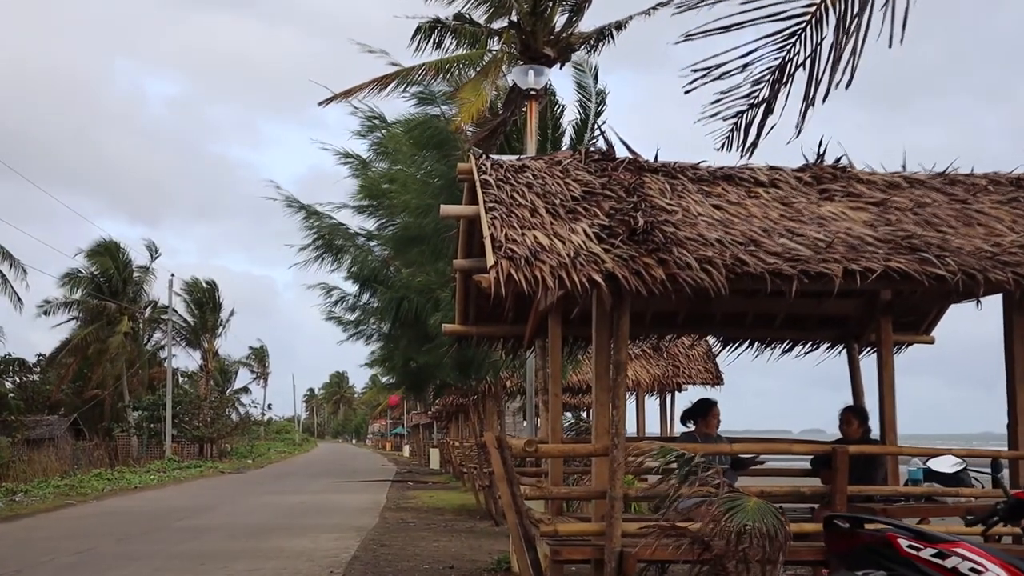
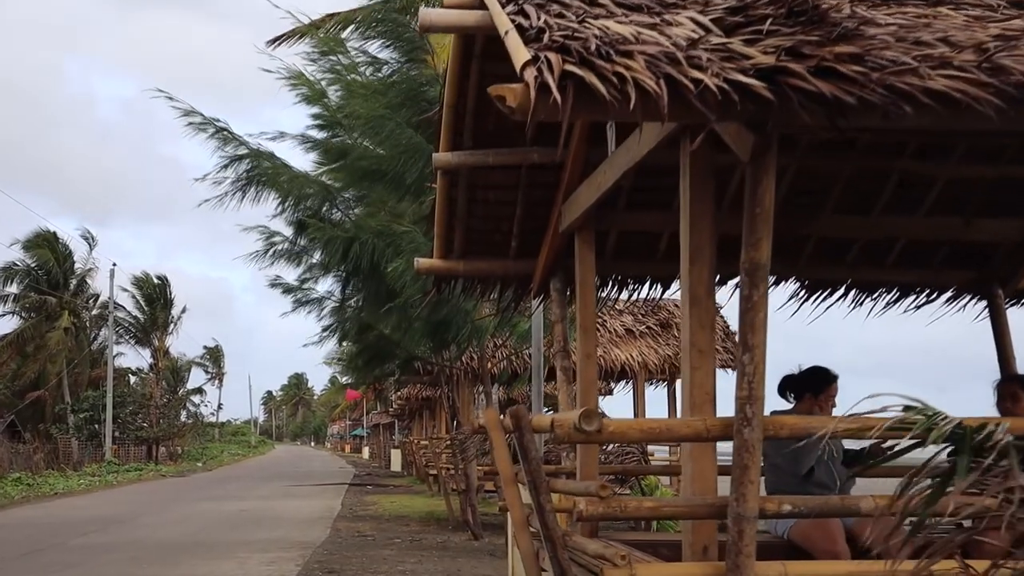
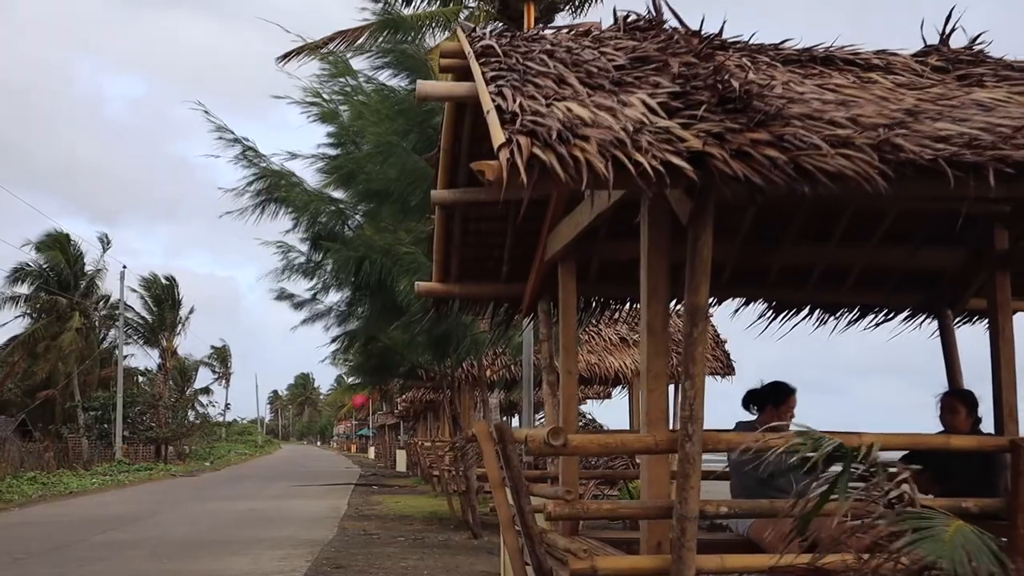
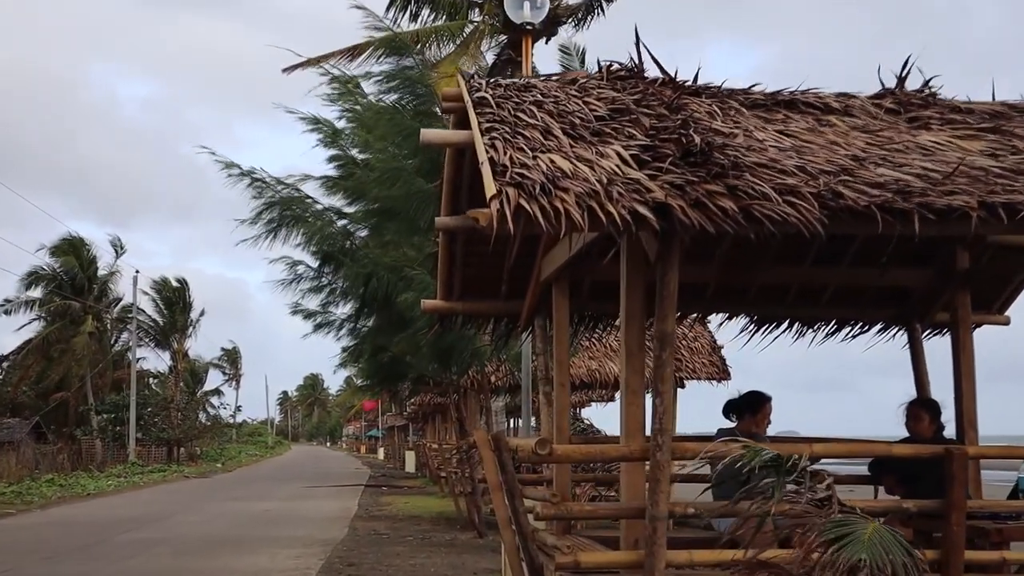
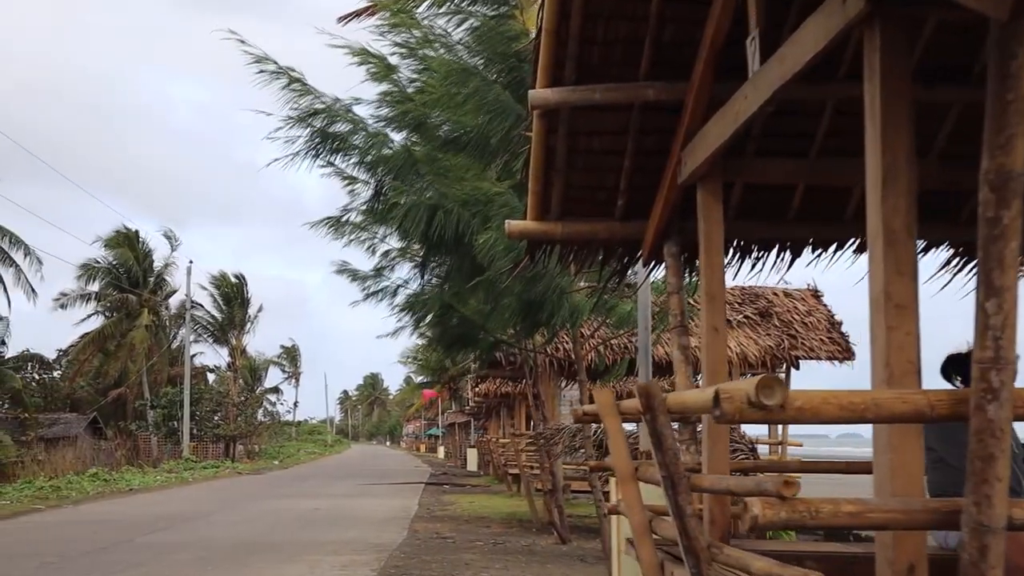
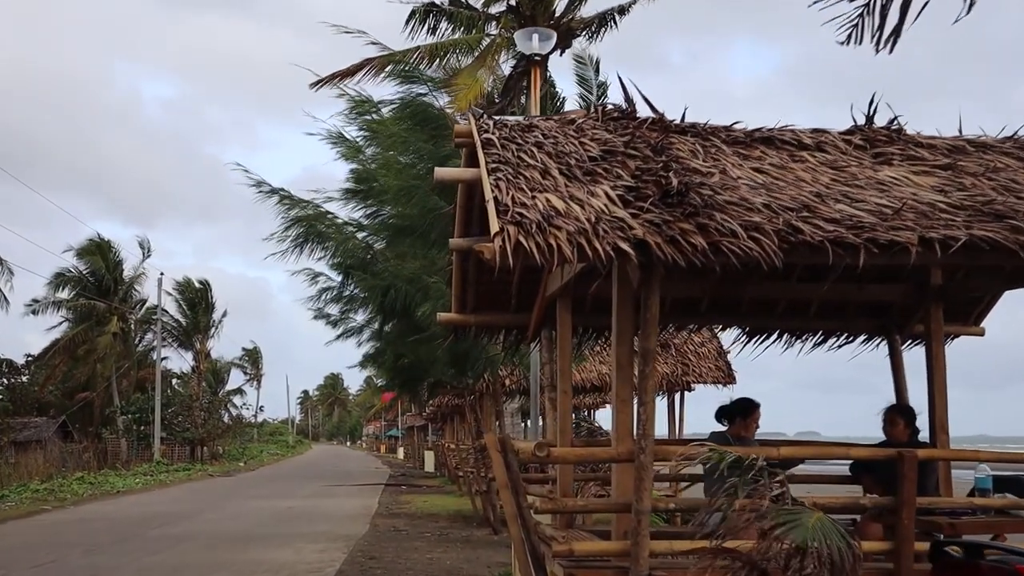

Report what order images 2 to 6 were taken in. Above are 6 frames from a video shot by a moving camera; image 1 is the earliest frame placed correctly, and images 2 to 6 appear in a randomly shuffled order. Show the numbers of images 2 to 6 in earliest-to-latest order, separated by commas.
6, 4, 3, 2, 5
